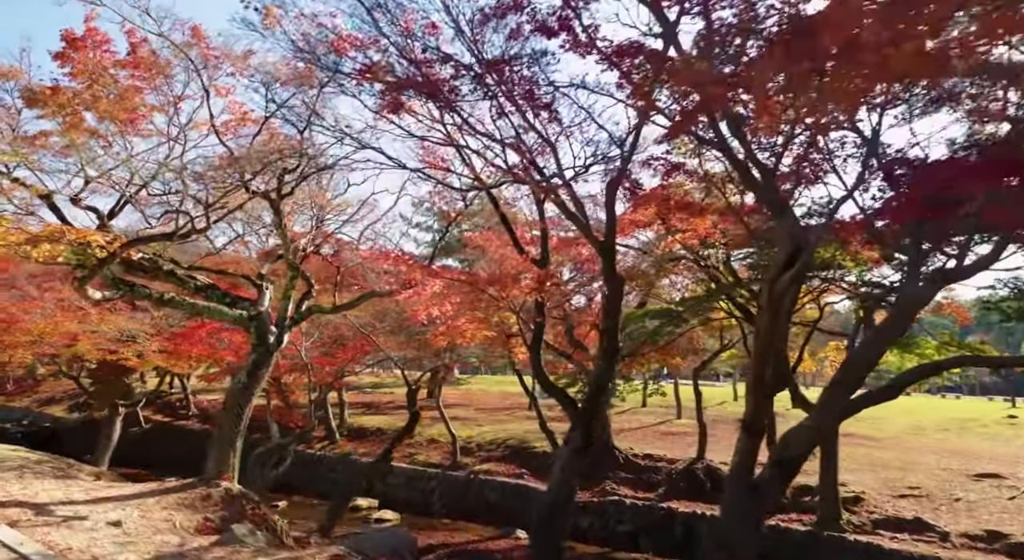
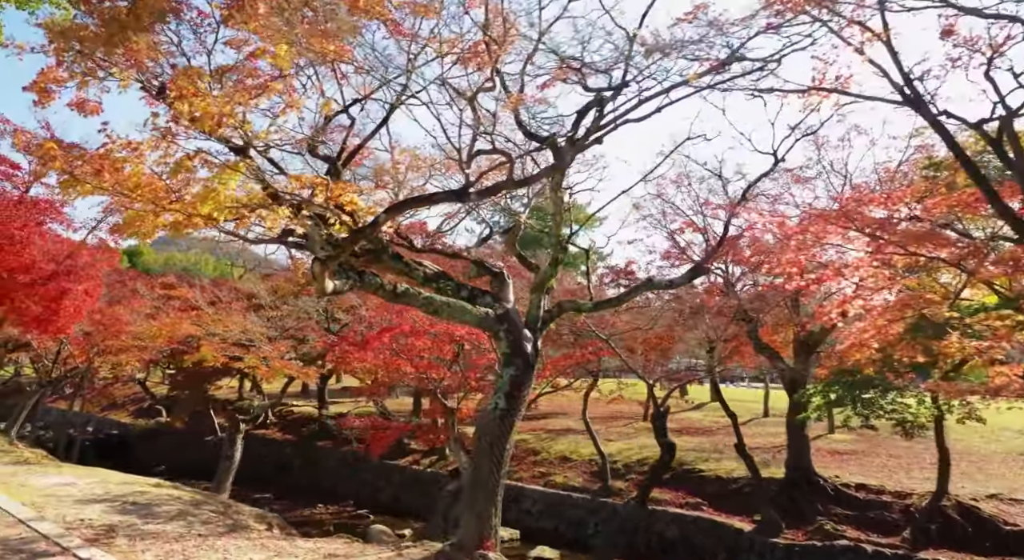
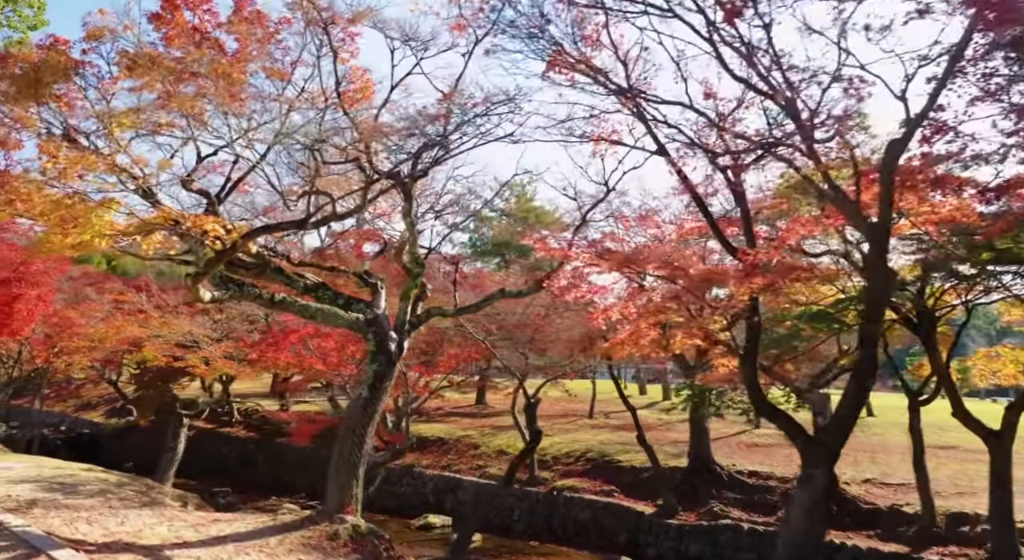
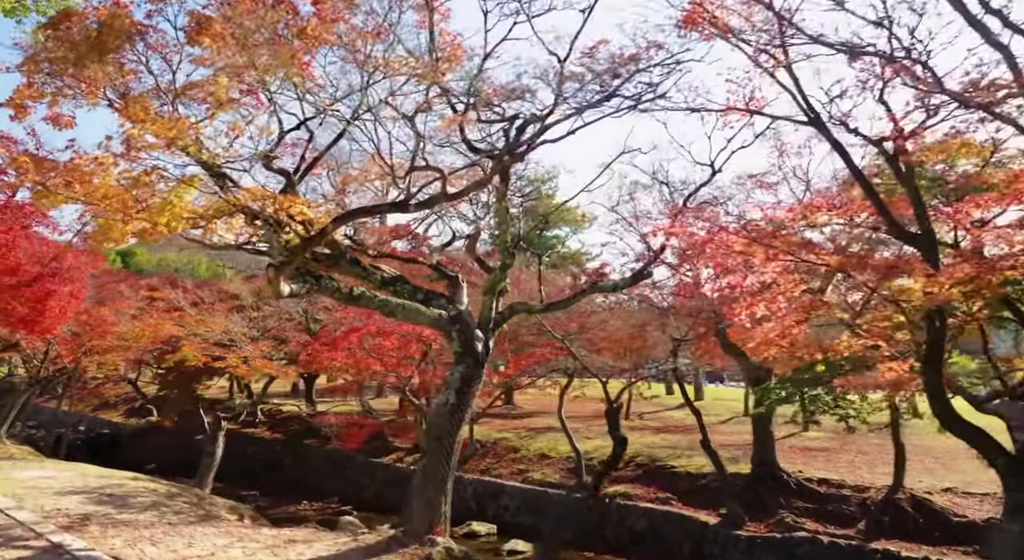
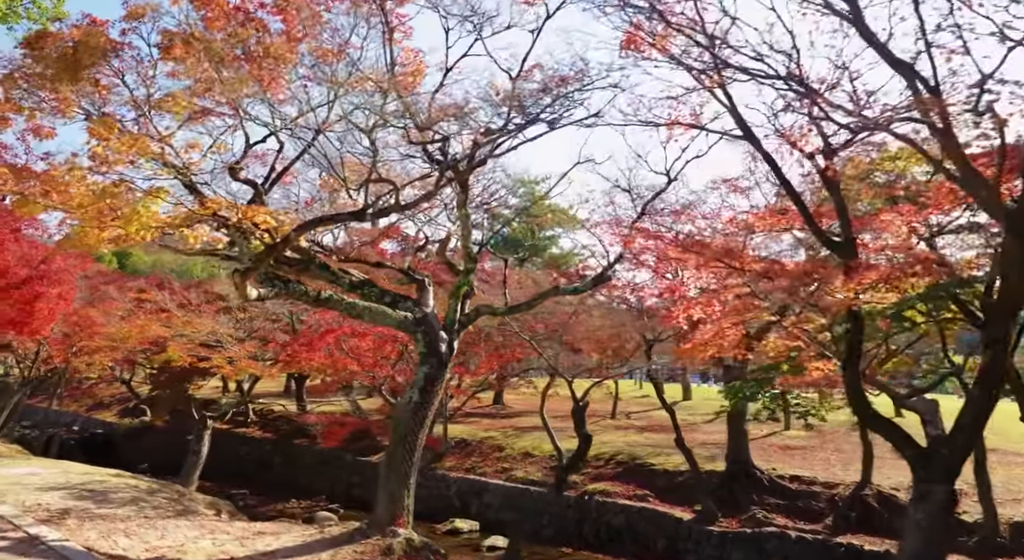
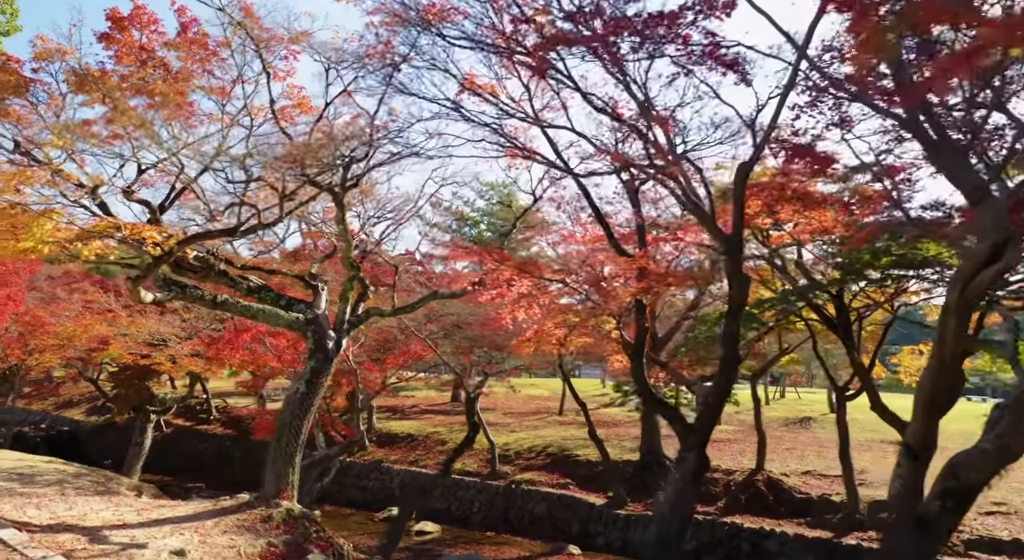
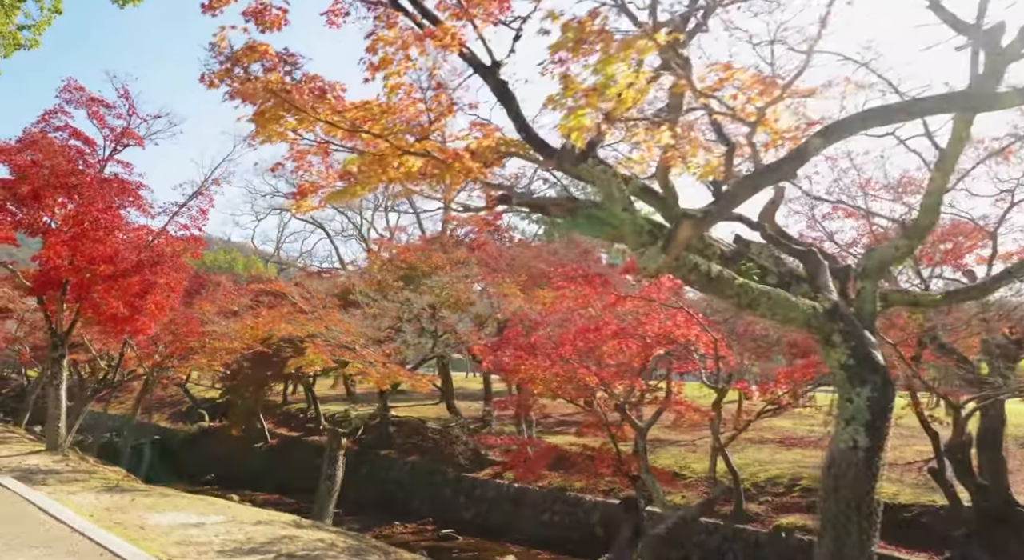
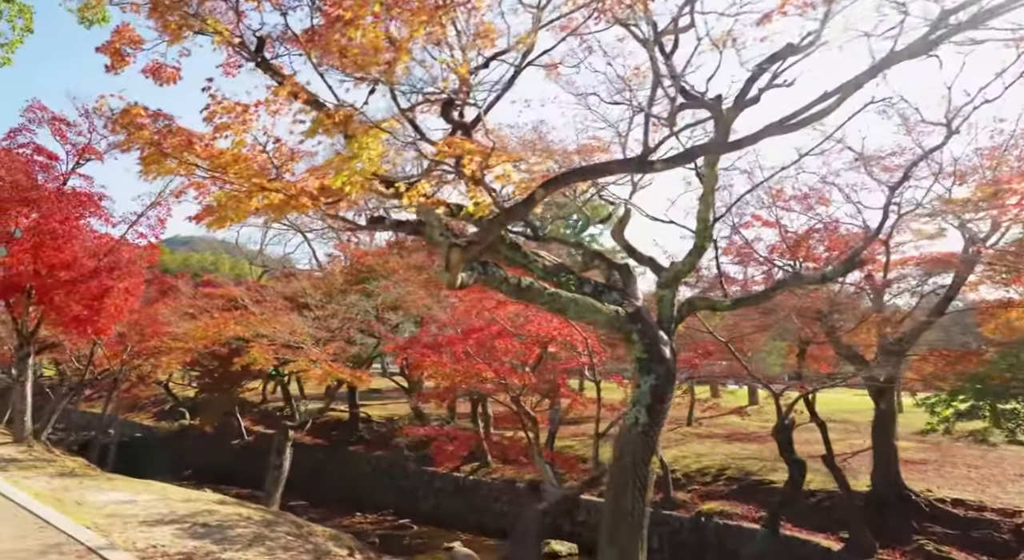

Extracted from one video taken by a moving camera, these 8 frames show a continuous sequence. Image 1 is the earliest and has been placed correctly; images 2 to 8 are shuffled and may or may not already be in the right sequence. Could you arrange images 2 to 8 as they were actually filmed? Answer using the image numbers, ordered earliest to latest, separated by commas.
6, 3, 5, 4, 2, 8, 7
